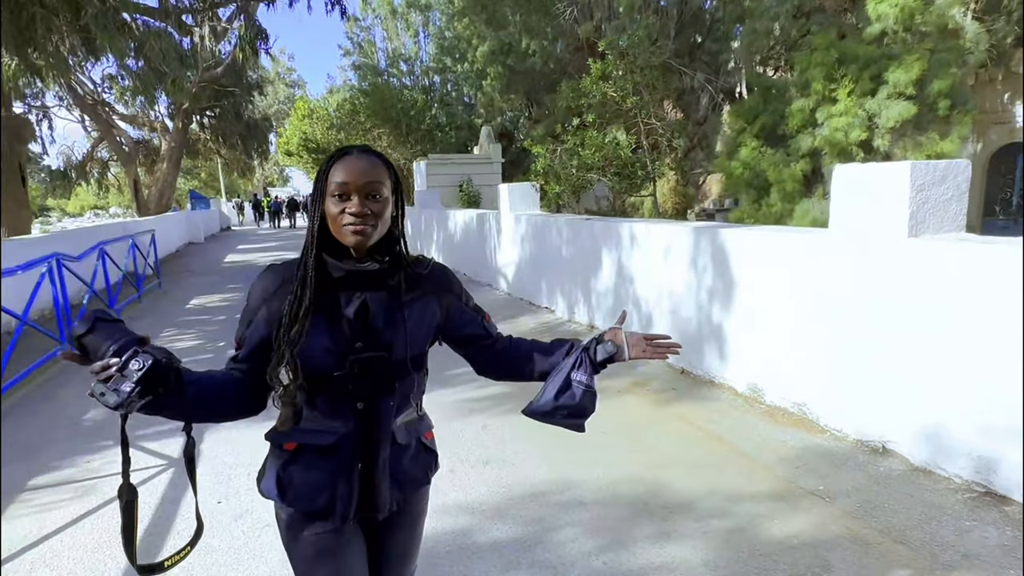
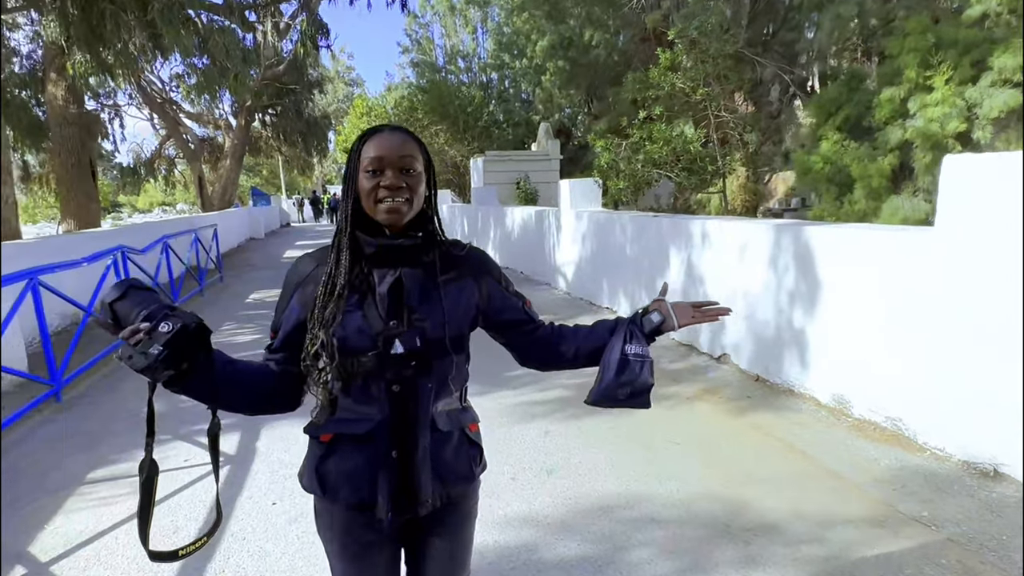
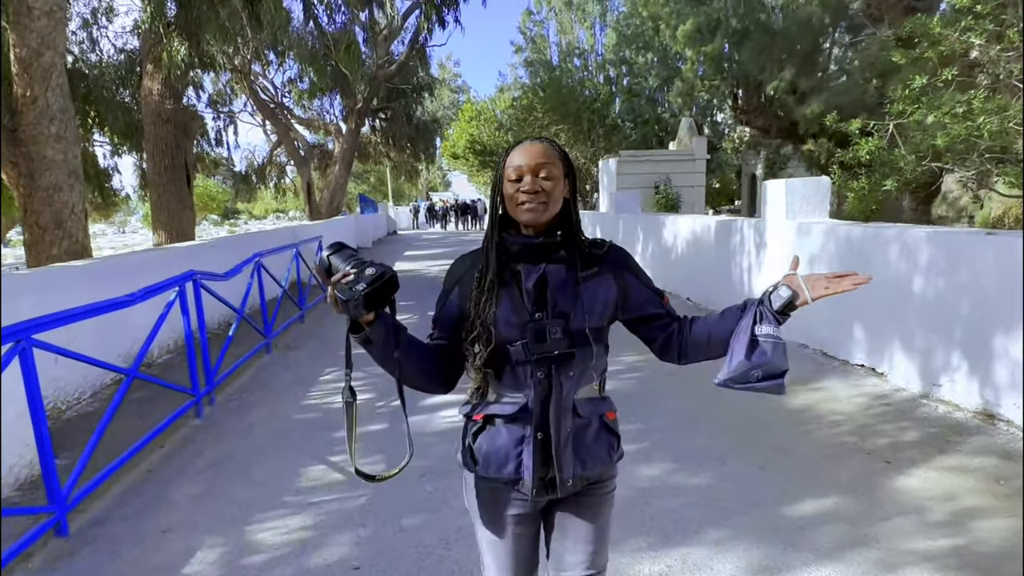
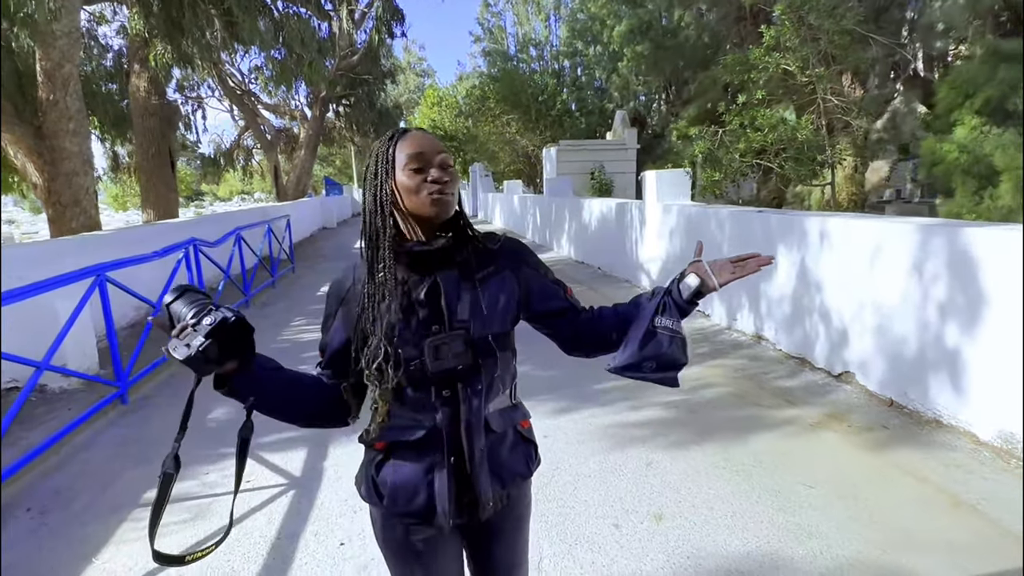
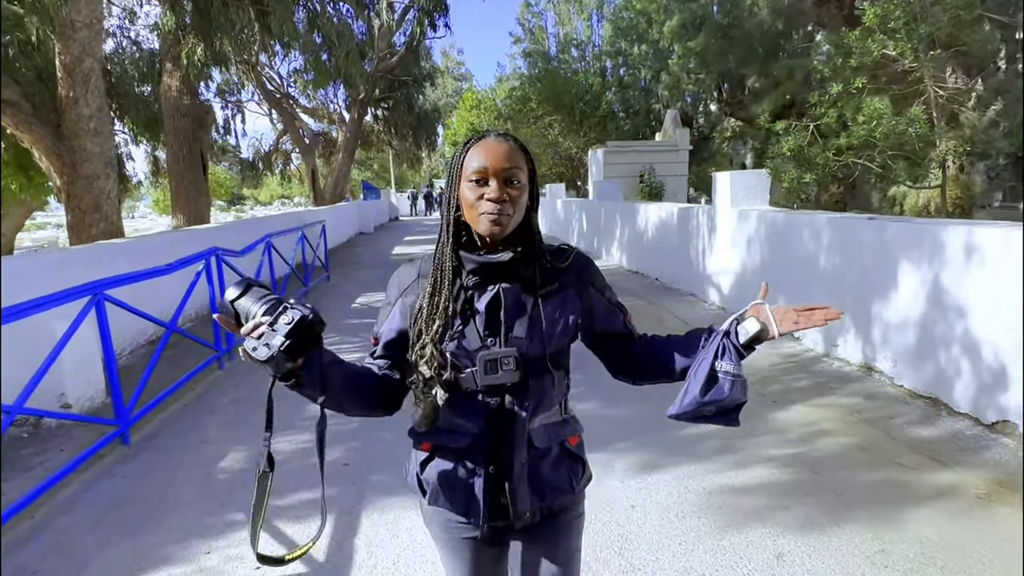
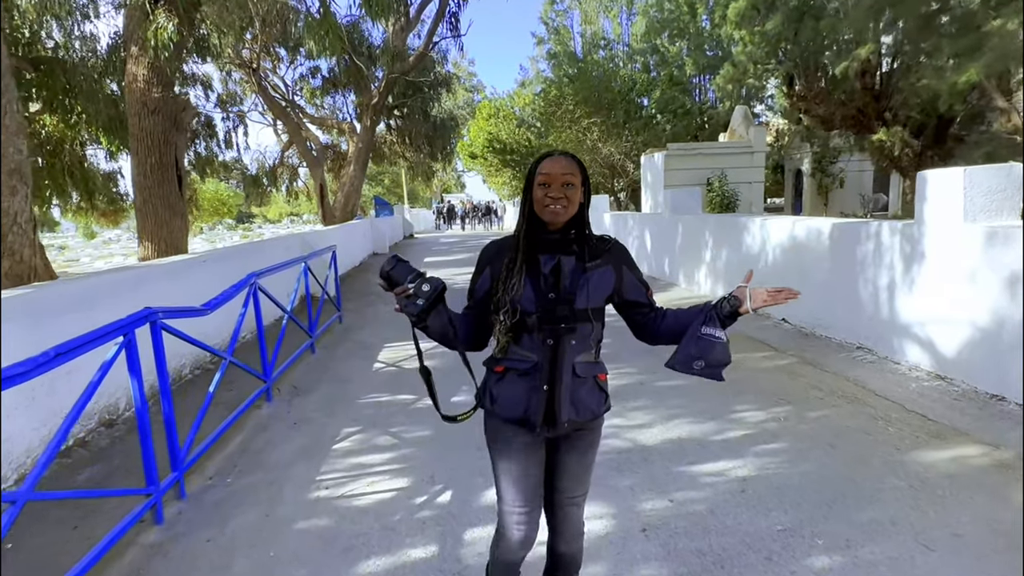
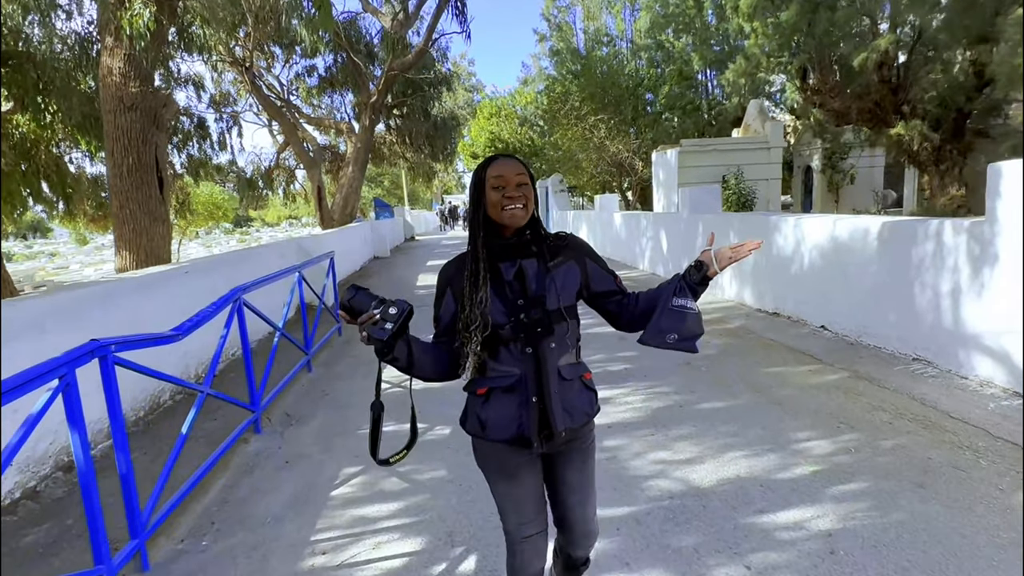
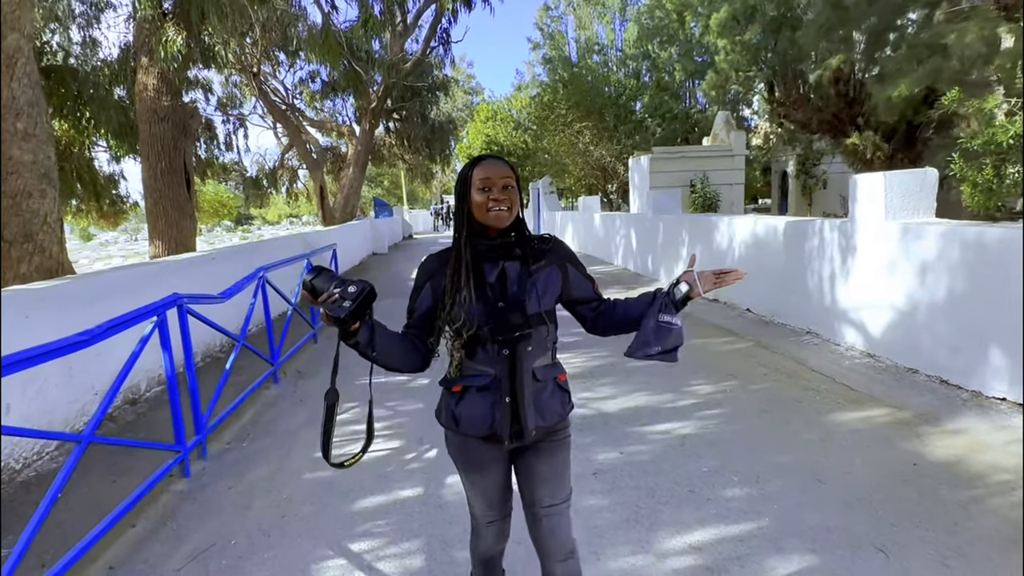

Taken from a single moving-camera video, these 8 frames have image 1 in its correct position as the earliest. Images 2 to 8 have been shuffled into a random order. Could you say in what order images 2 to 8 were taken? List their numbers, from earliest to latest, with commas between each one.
2, 4, 5, 3, 8, 6, 7
